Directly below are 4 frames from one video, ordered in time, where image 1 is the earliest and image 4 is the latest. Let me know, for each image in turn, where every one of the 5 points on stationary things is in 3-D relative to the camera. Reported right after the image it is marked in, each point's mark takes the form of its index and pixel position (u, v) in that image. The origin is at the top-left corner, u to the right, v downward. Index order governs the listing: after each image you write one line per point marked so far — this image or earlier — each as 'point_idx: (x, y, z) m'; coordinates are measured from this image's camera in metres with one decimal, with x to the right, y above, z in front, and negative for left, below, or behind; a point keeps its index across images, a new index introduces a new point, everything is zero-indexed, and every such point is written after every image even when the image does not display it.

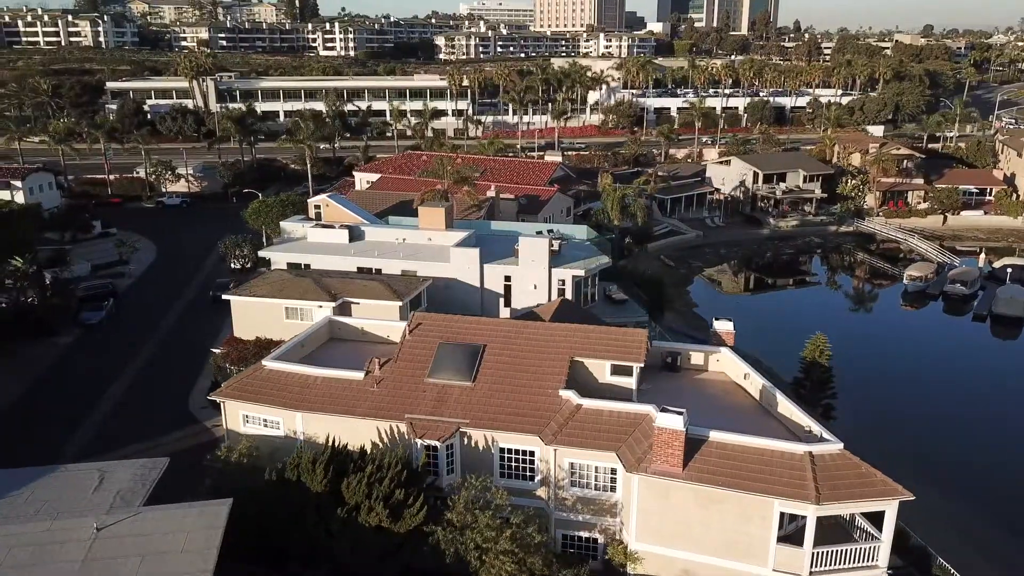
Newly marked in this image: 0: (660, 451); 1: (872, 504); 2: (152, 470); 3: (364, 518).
0: (+3.4, -3.7, +19.0) m
1: (+7.8, -4.7, +17.9) m
2: (-8.7, -4.4, +19.9) m
3: (-3.4, -5.2, +18.7) m
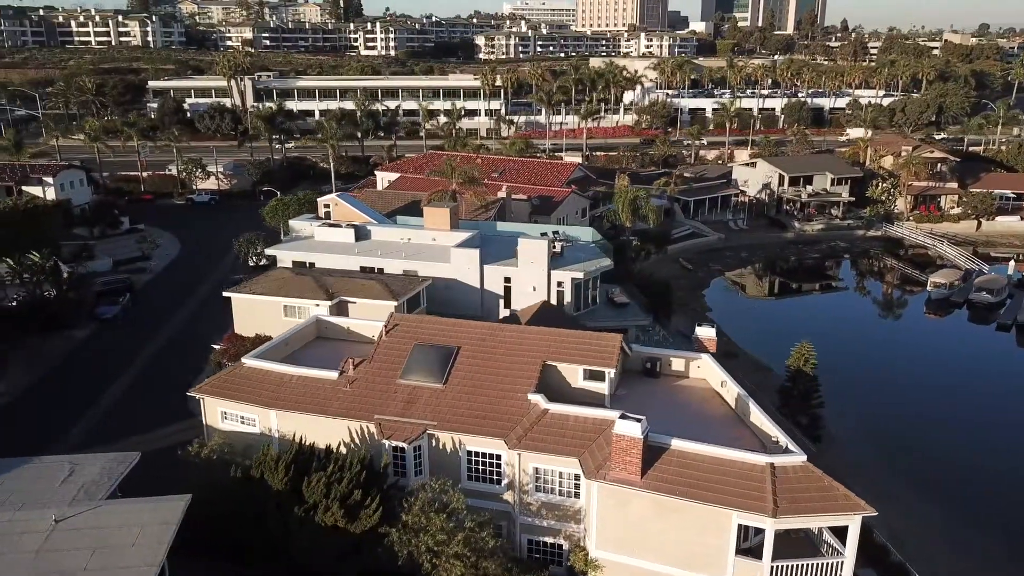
0: (+2.4, -3.9, +18.7) m
1: (+6.8, -4.9, +17.5) m
2: (-9.6, -4.3, +20.3) m
3: (-4.4, -5.2, +18.9) m
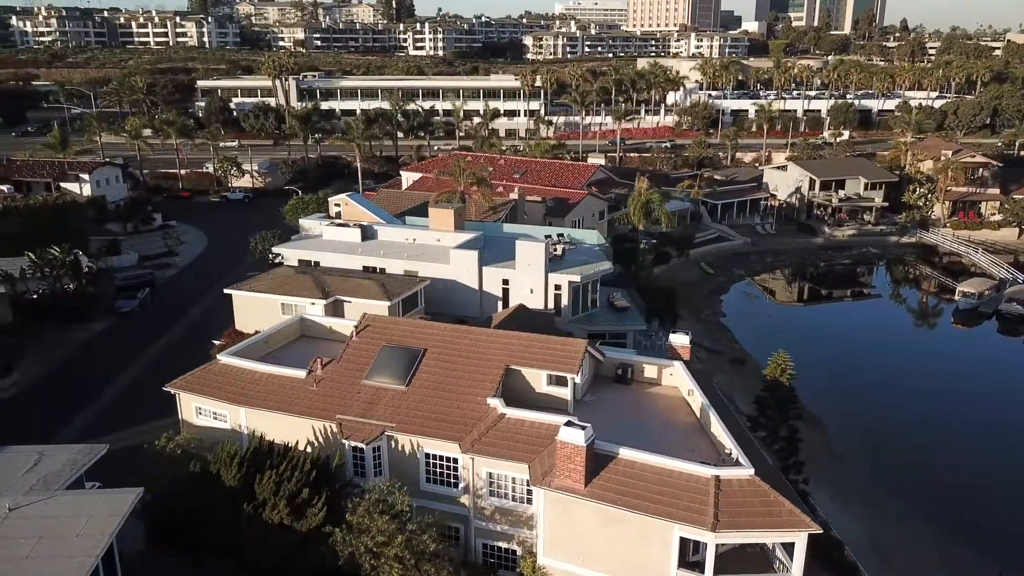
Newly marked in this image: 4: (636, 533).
0: (+1.1, -4.0, +18.5) m
1: (+5.4, -5.1, +17.0) m
2: (-10.7, -4.2, +20.9) m
3: (-5.6, -5.2, +19.1) m
4: (+2.7, -5.4, +18.0) m
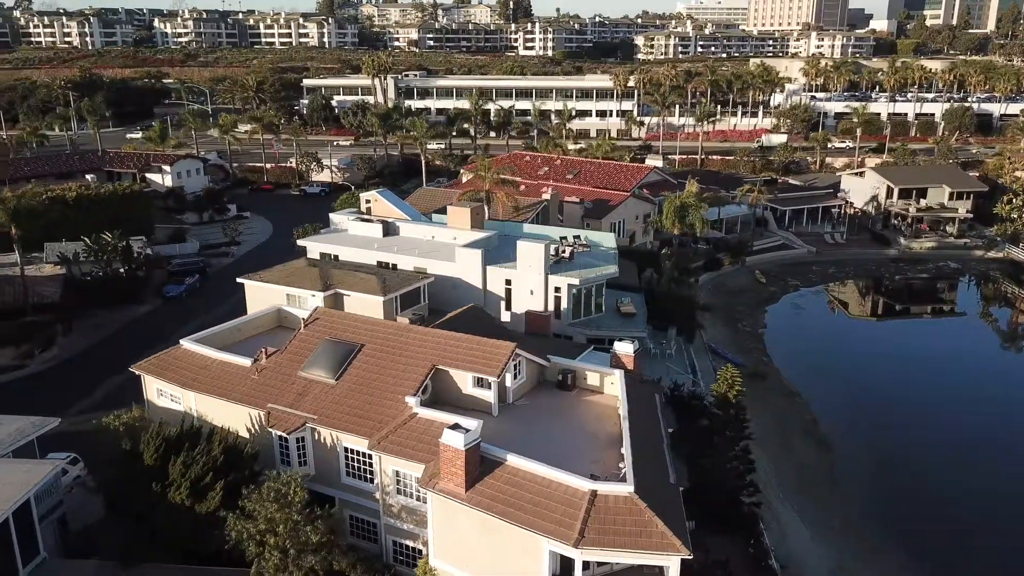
0: (-1.4, -4.0, +18.3) m
1: (+2.5, -5.3, +16.2) m
2: (-12.9, -3.8, +22.3) m
3: (-8.1, -5.0, +19.8) m
4: (0.0, -5.4, +17.6) m
